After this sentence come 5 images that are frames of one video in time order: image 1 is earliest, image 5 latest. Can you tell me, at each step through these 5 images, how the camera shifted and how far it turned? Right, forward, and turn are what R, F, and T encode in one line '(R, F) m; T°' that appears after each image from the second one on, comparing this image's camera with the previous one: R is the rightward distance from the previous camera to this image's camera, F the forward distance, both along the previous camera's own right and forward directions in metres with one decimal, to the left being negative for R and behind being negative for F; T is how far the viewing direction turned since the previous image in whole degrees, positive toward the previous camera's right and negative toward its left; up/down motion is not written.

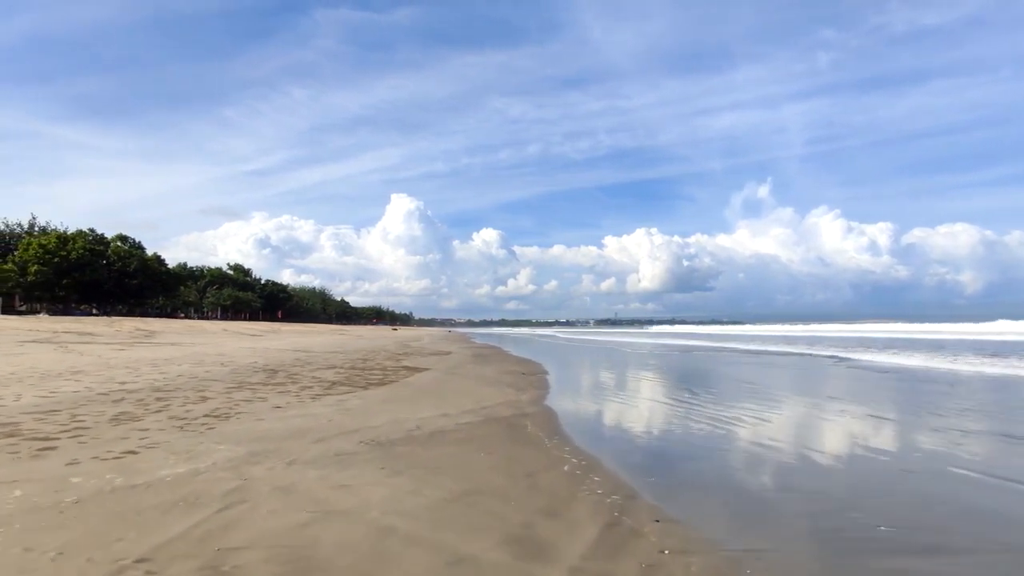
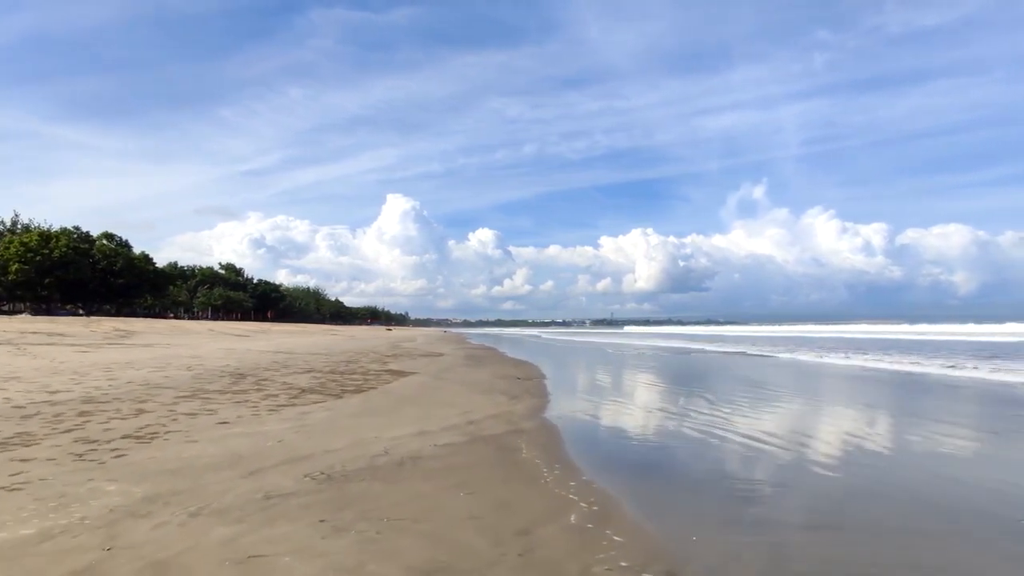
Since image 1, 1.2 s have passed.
(0.0, +0.8) m; 0°
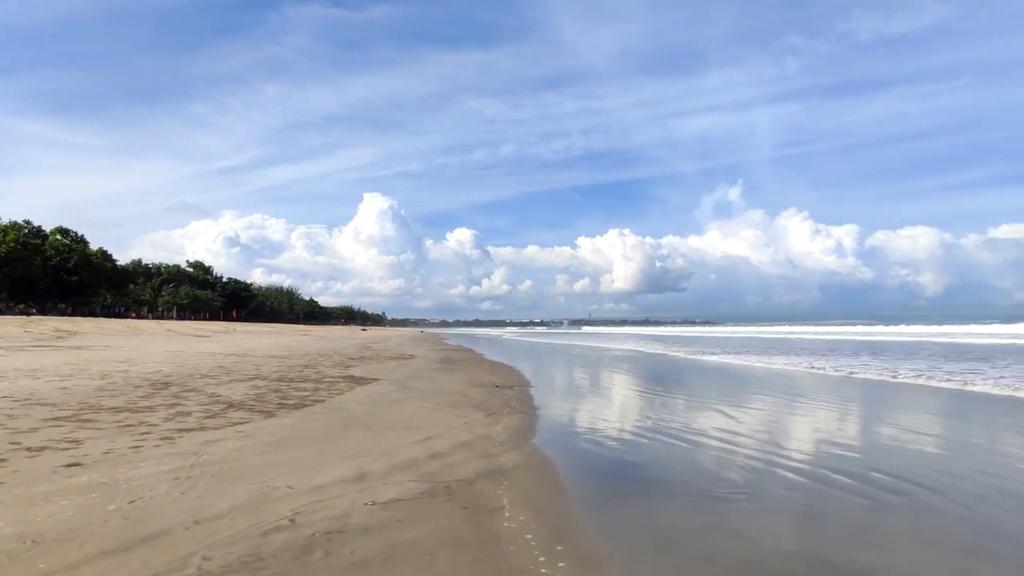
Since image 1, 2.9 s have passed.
(0.0, +1.2) m; +2°
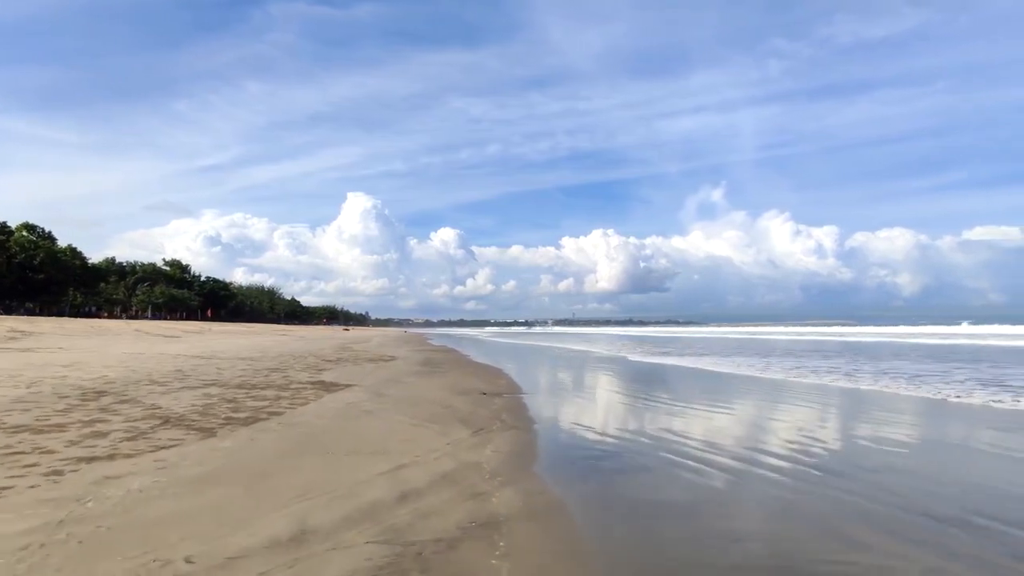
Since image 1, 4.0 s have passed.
(-0.1, +0.8) m; +1°
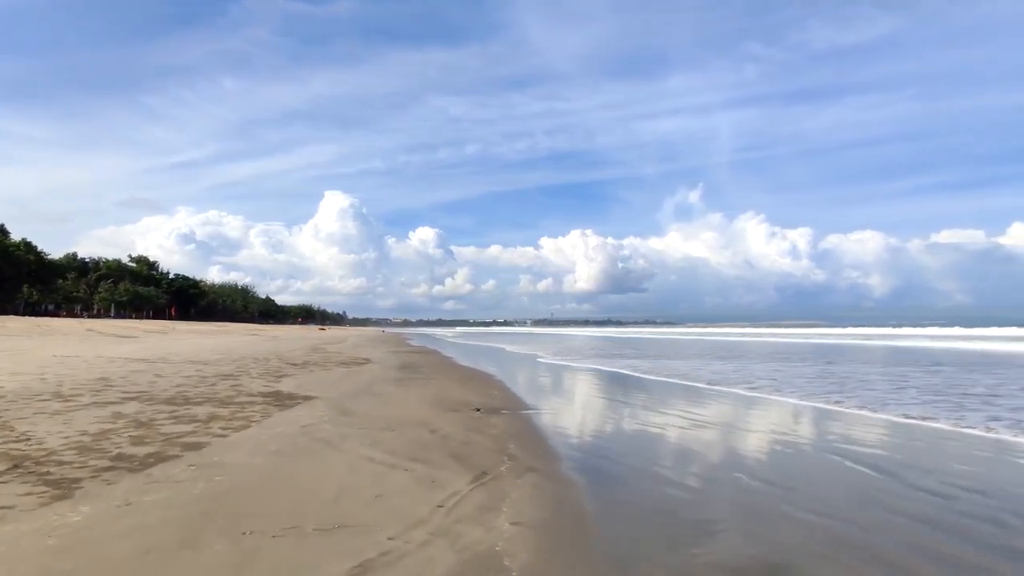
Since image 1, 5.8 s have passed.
(-0.2, +1.4) m; +2°
